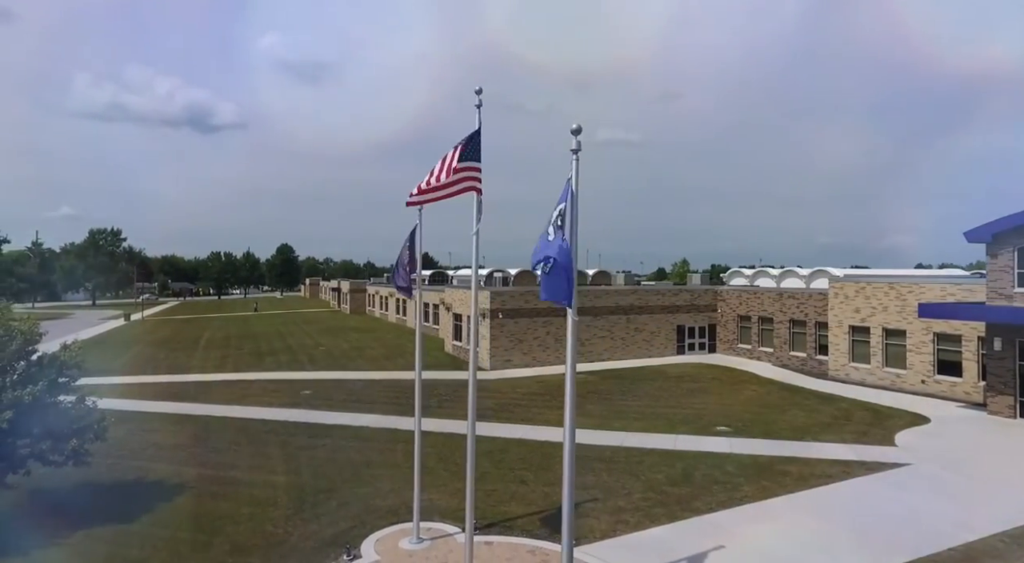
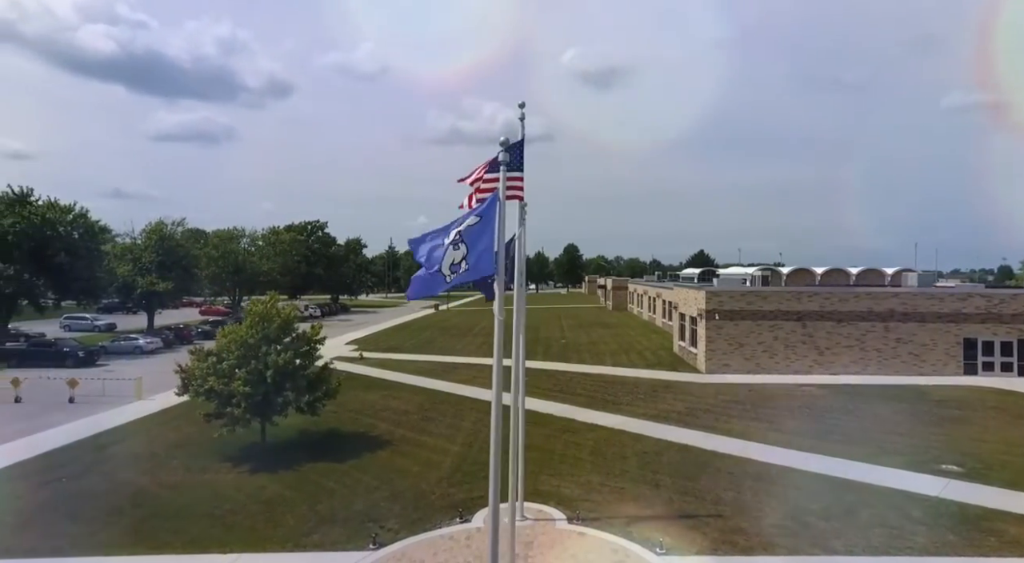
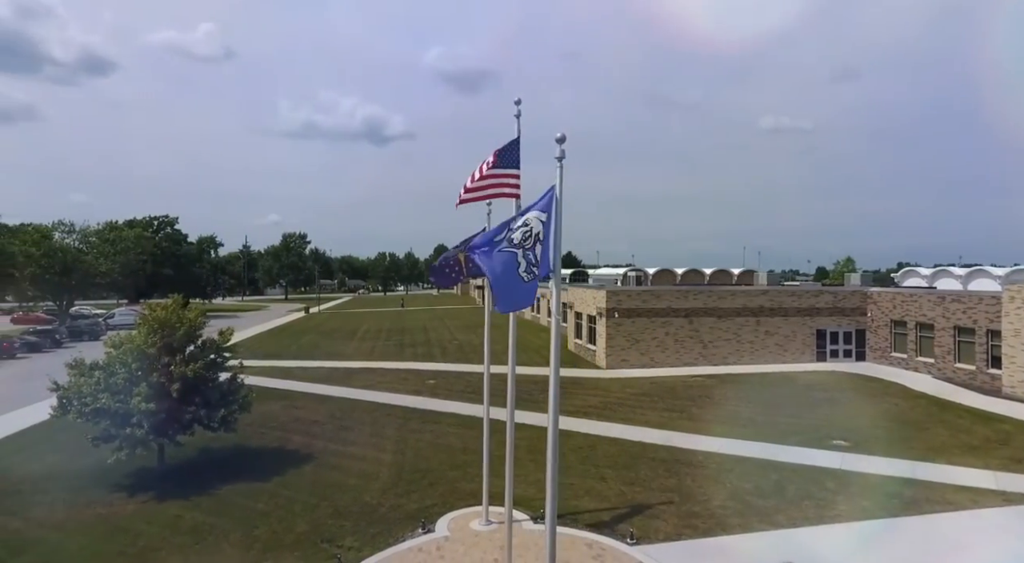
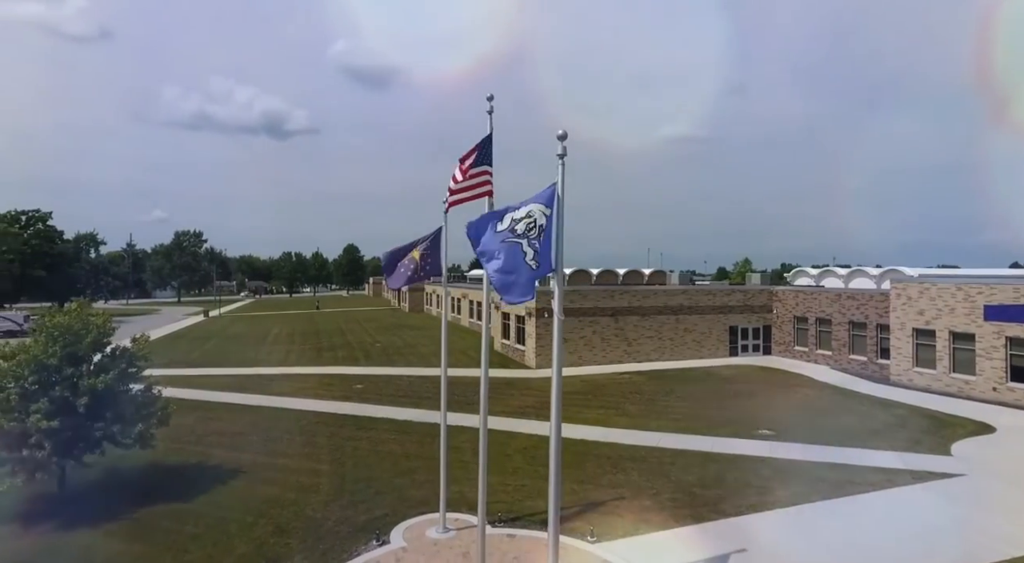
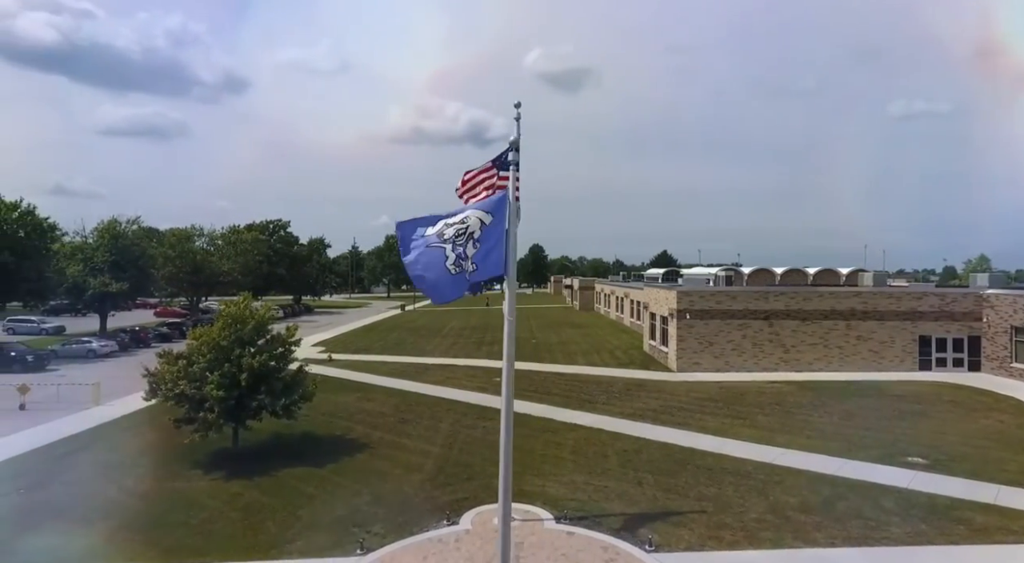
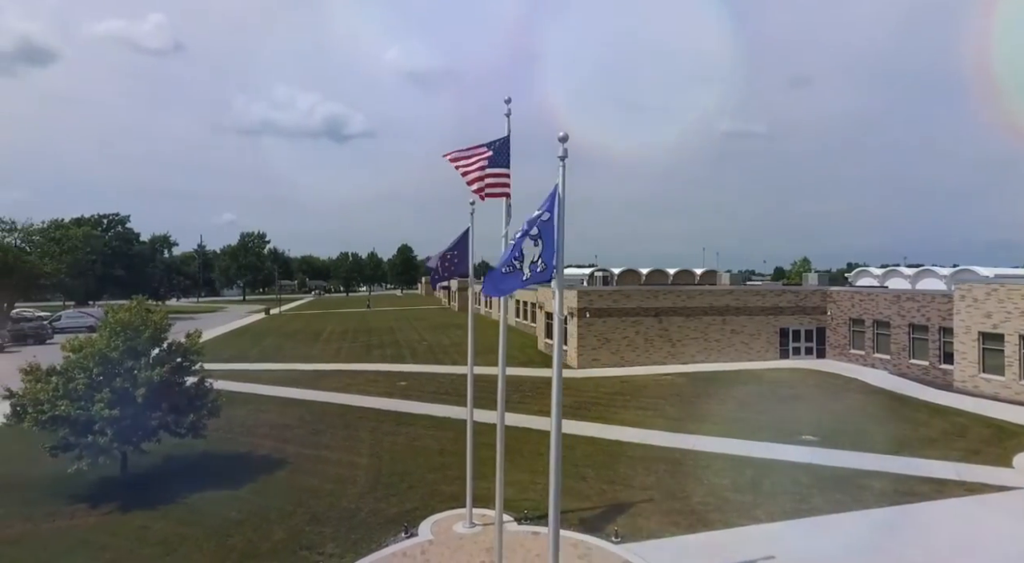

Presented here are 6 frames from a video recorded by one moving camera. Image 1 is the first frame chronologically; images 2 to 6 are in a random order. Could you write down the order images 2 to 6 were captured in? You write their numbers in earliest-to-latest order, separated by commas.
4, 6, 3, 5, 2
